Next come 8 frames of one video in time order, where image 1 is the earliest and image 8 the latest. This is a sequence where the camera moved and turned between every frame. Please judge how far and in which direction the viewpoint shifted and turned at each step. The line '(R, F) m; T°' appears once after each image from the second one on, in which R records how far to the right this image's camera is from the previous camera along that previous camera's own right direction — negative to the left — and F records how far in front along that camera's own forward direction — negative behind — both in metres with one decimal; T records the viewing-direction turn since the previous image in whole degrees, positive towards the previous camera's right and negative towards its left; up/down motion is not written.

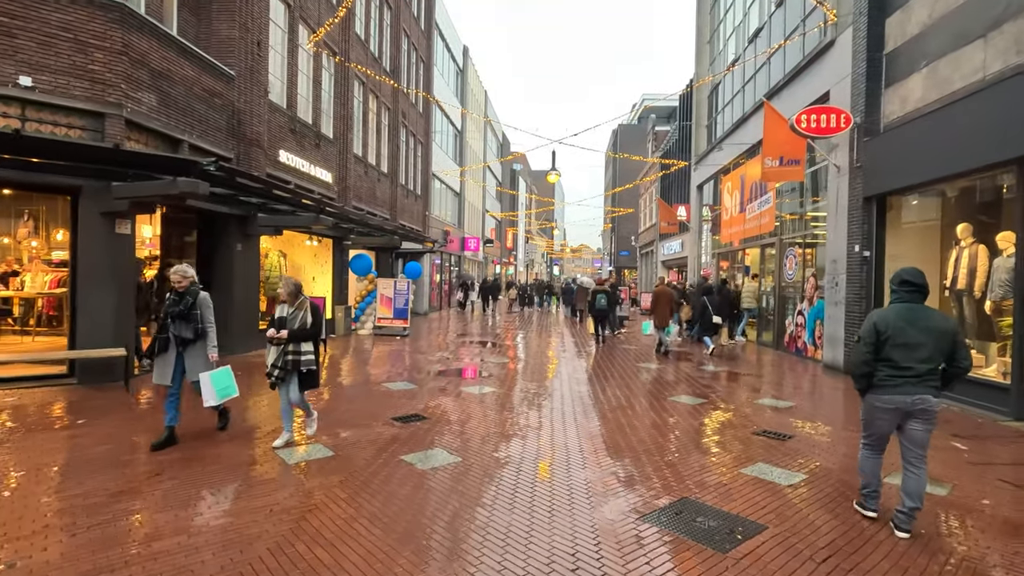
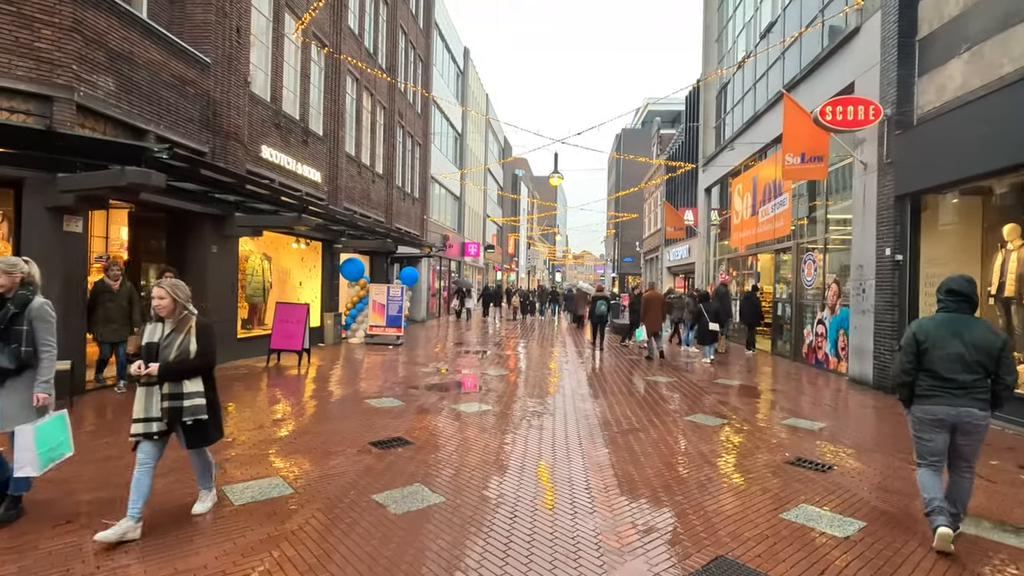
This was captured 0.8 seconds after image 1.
(+0.1, +0.8) m; 0°
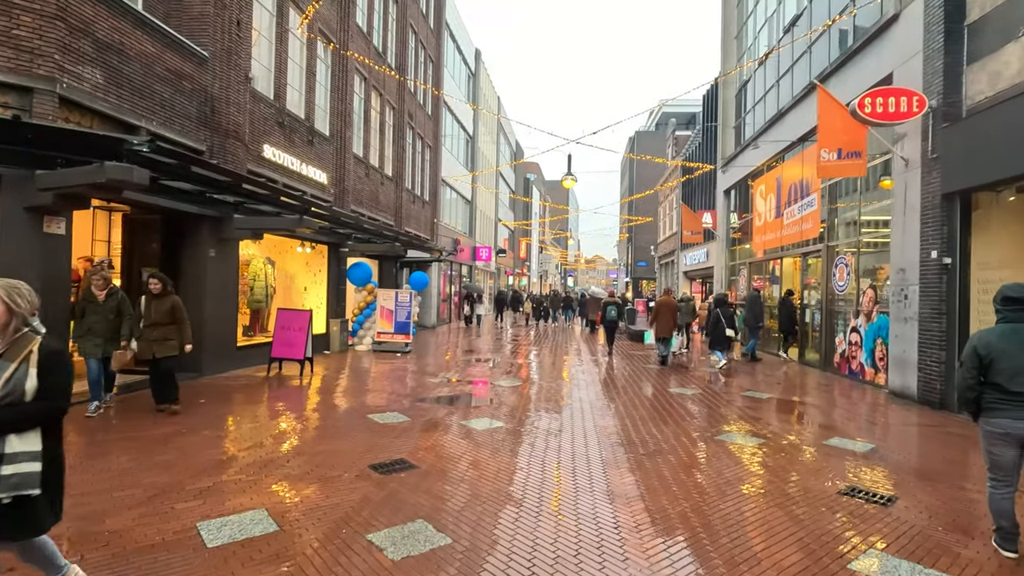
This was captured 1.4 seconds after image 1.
(0.0, +0.6) m; -1°
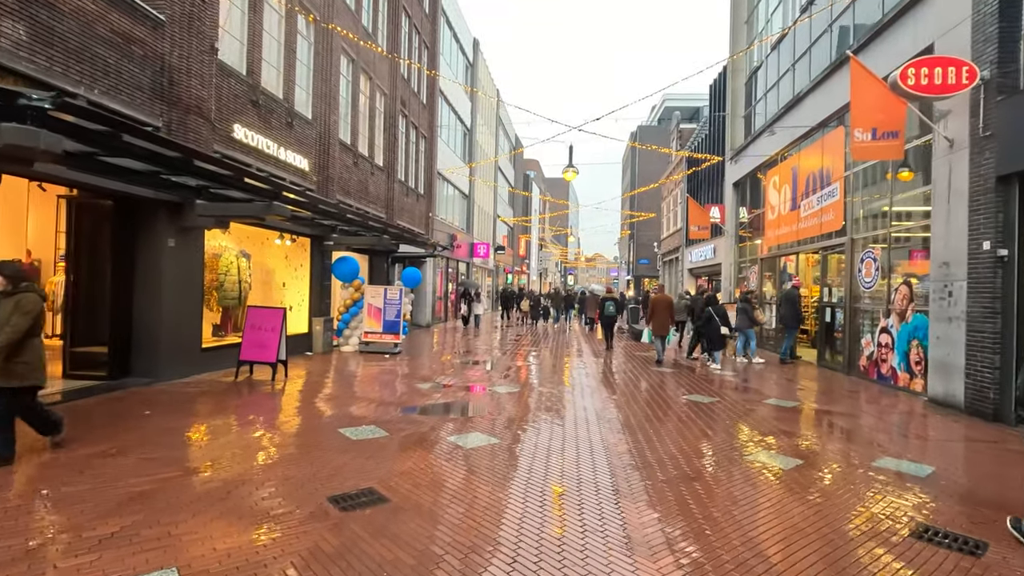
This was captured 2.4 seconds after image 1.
(+0.1, +1.0) m; 0°
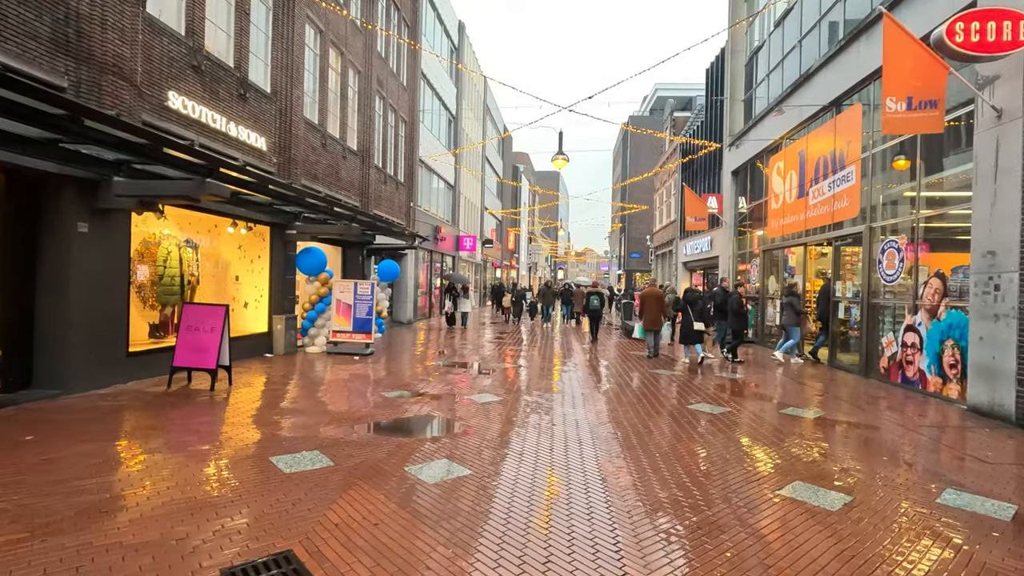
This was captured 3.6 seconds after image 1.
(+0.1, +1.2) m; +1°
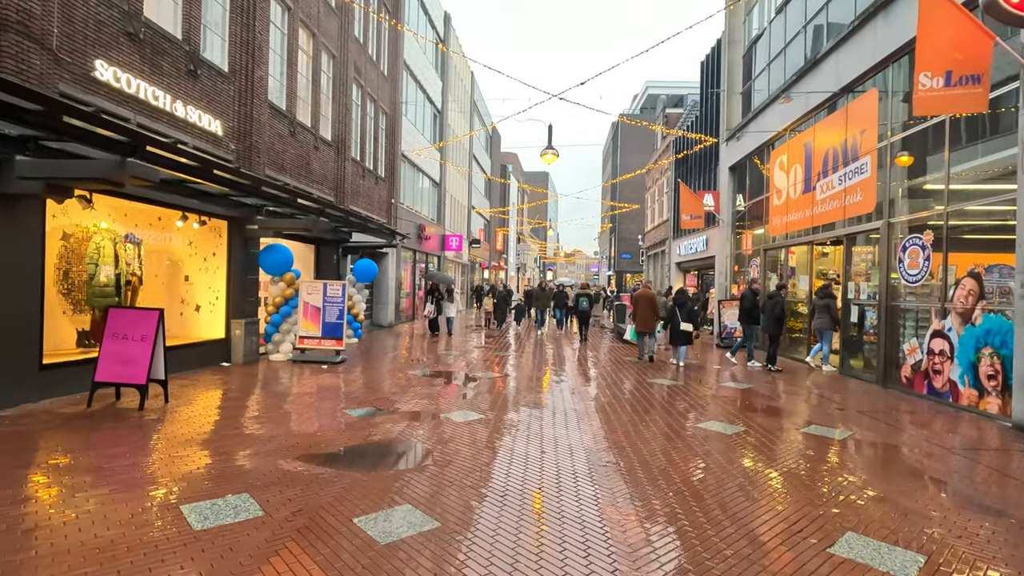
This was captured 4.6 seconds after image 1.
(+0.1, +1.0) m; +1°
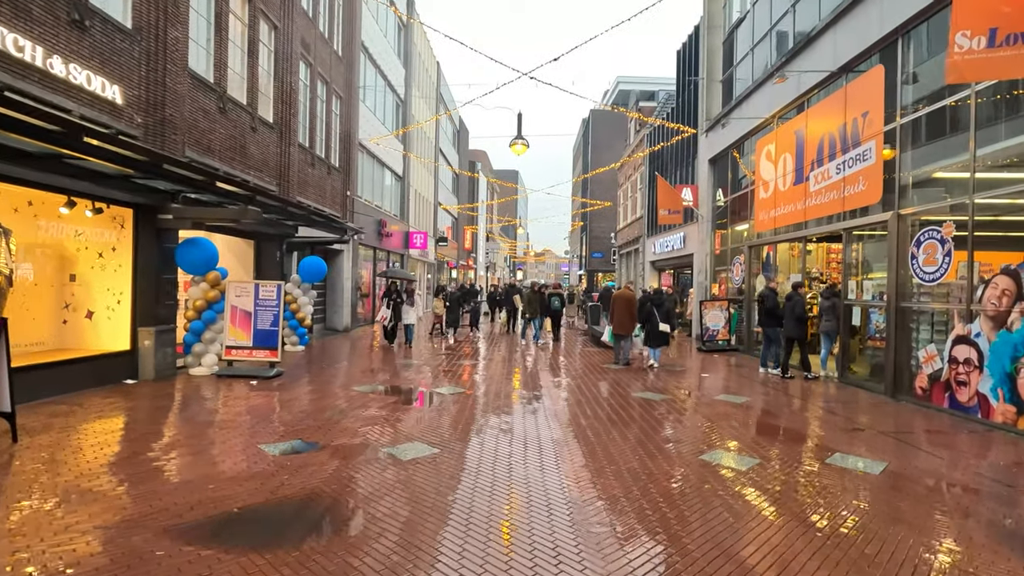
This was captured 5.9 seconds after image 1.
(+0.1, +1.4) m; +3°
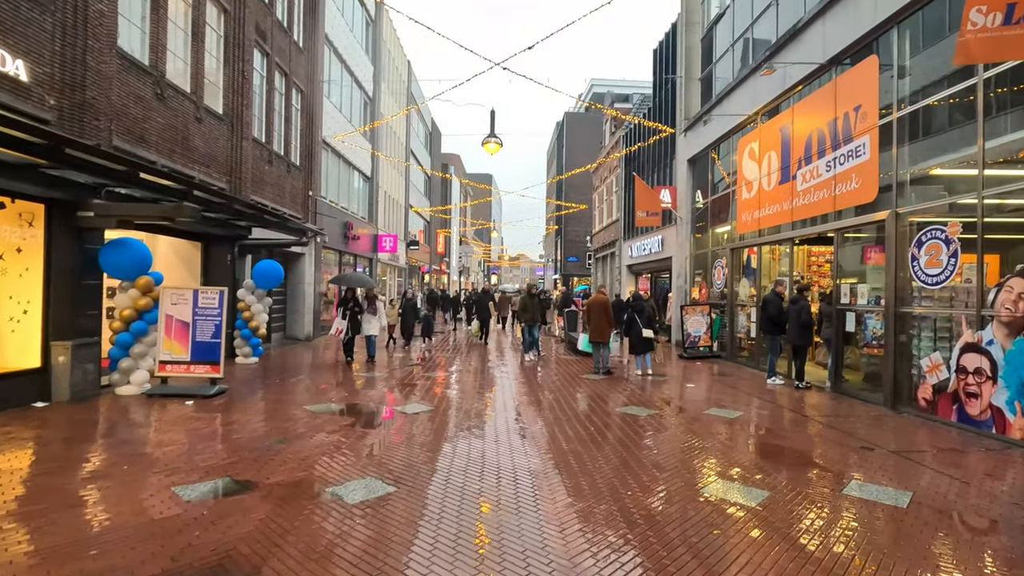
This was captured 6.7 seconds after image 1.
(0.0, +0.8) m; +3°
